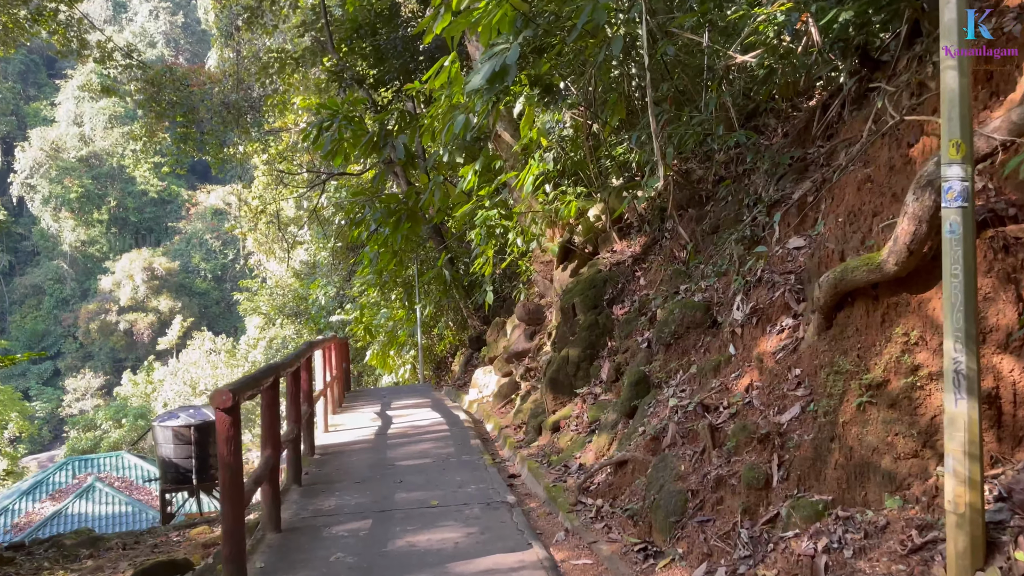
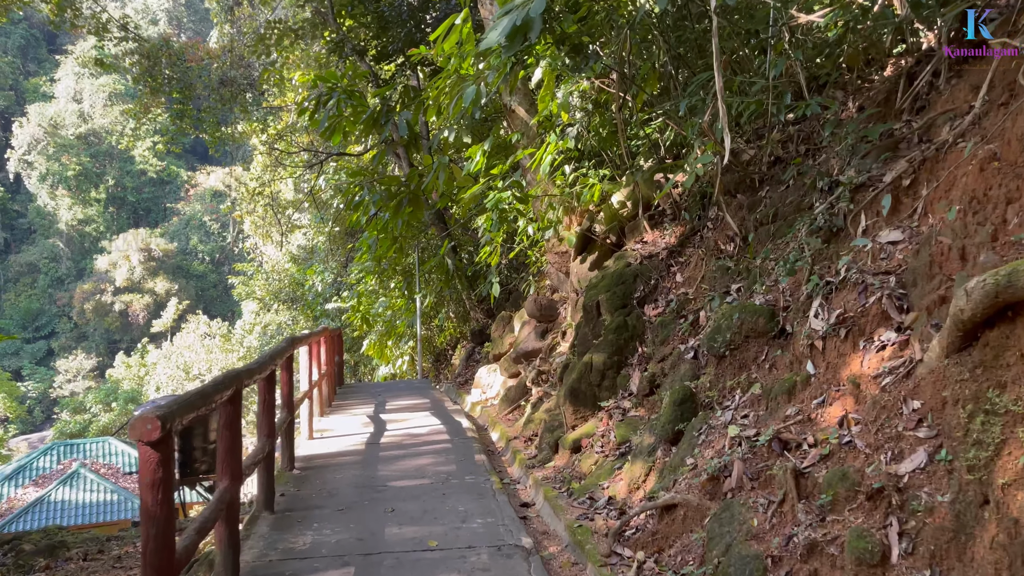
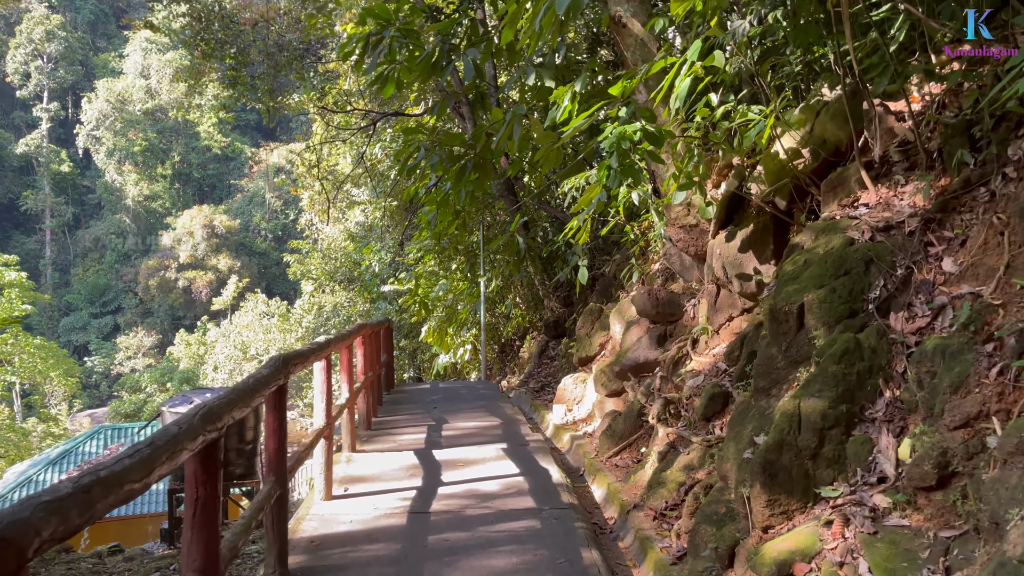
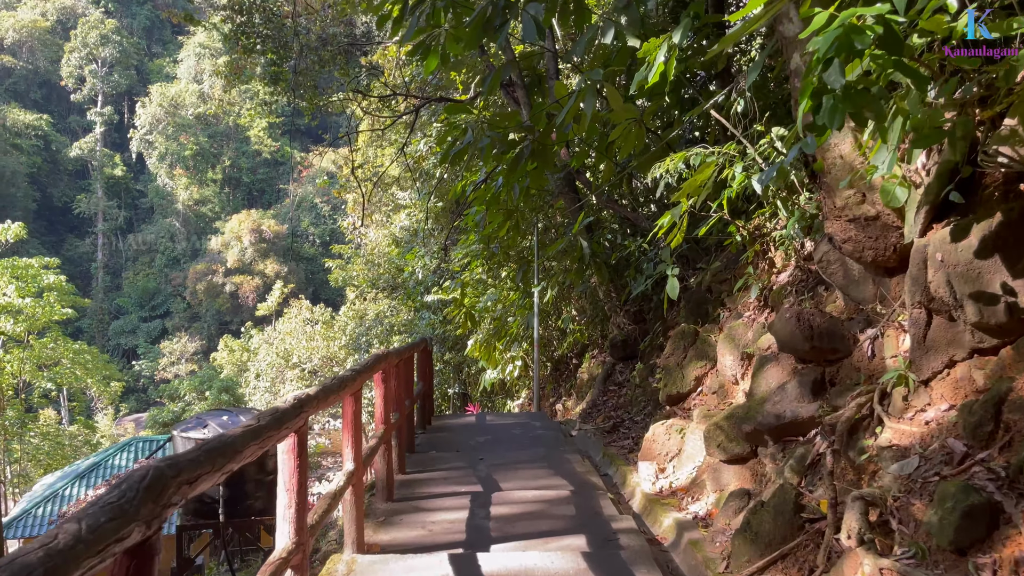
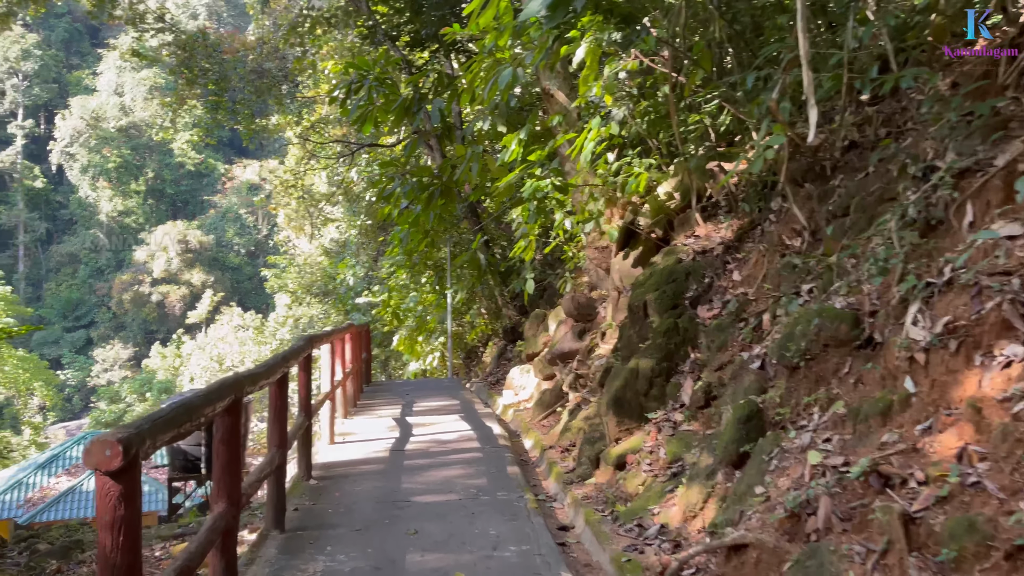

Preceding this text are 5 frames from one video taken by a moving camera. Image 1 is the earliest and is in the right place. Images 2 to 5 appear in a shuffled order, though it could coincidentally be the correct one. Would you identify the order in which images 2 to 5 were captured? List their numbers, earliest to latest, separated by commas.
2, 5, 3, 4
